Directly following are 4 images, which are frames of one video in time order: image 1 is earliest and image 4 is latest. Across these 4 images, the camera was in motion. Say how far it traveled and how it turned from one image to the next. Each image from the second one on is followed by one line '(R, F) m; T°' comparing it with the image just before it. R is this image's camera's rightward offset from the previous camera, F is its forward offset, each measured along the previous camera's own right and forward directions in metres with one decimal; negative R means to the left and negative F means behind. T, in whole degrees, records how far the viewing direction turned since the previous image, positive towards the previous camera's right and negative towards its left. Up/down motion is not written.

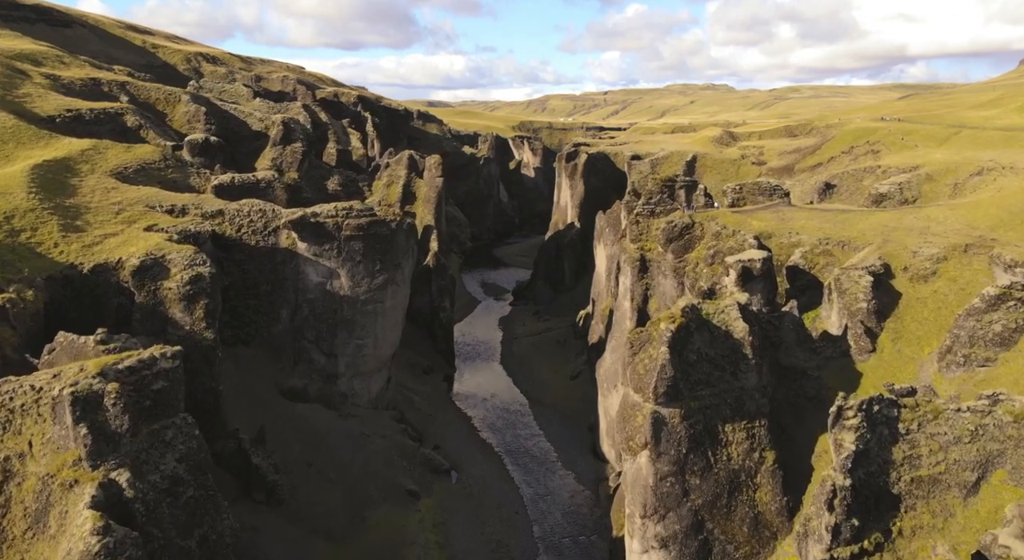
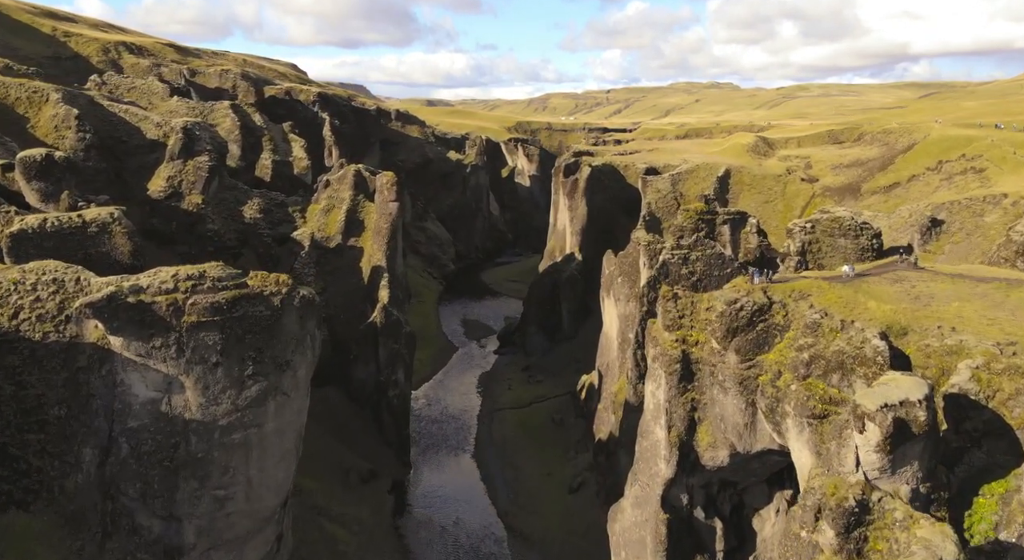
(+1.8, +22.2) m; 0°
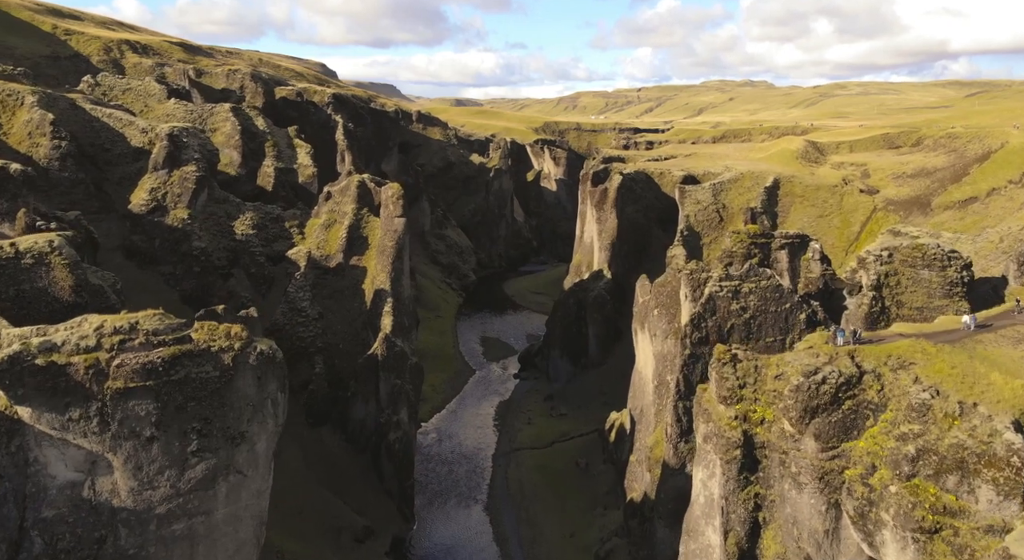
(+0.6, +7.4) m; -2°
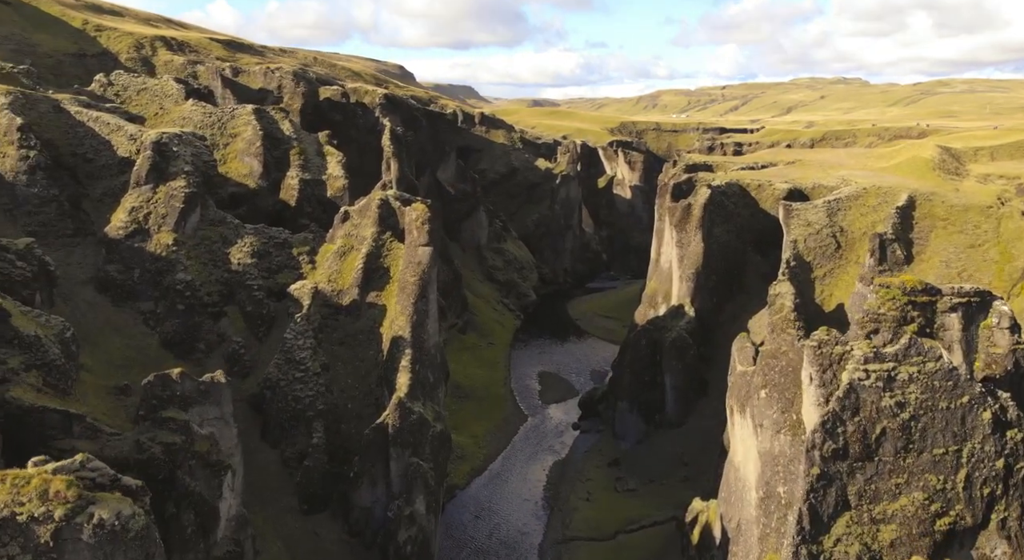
(+1.1, +12.5) m; -5°
